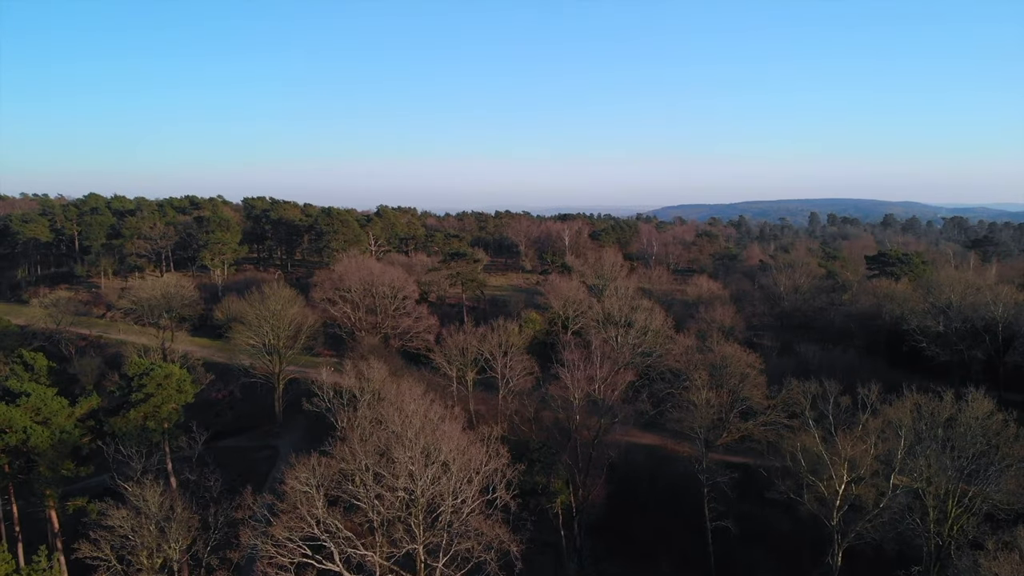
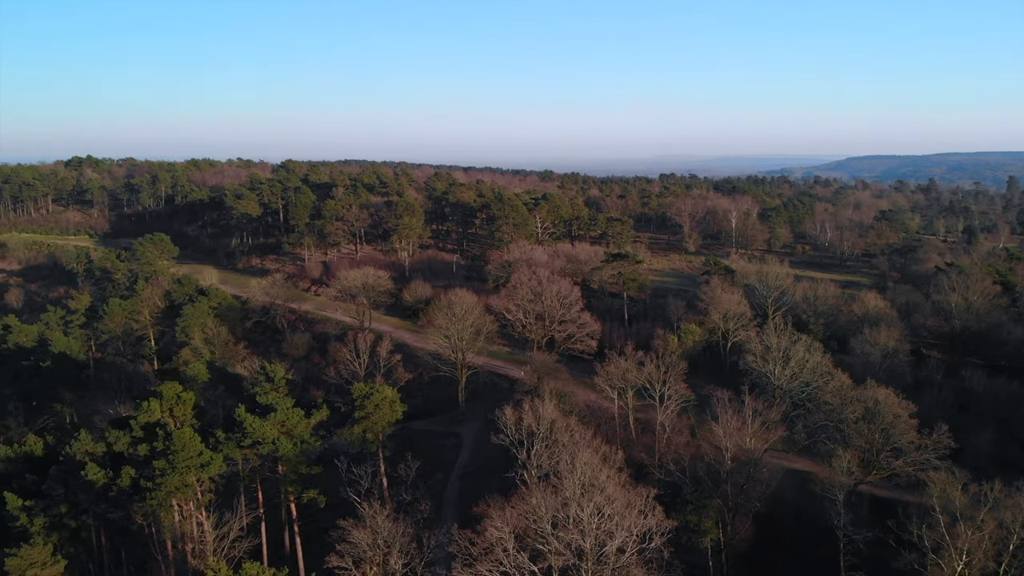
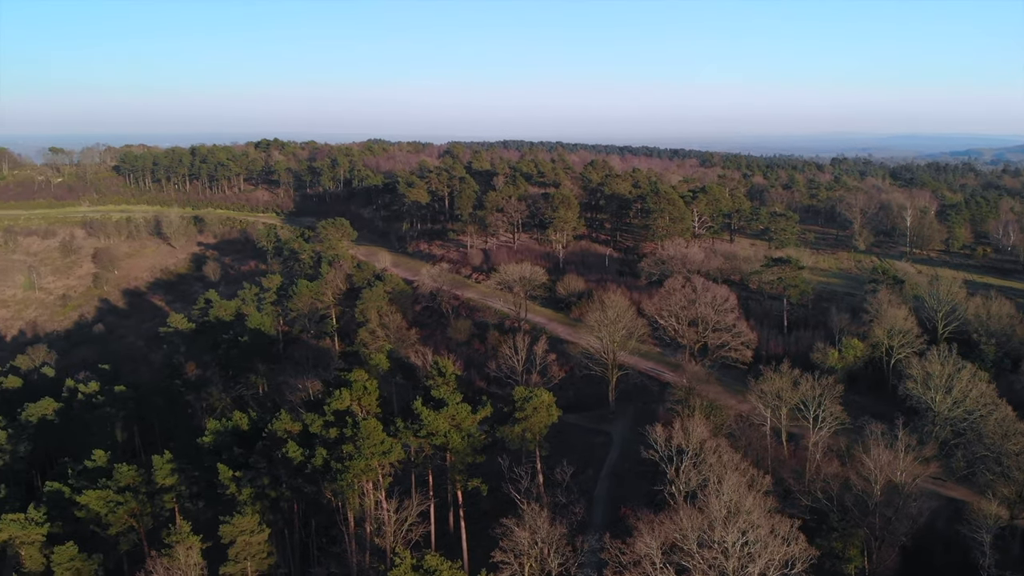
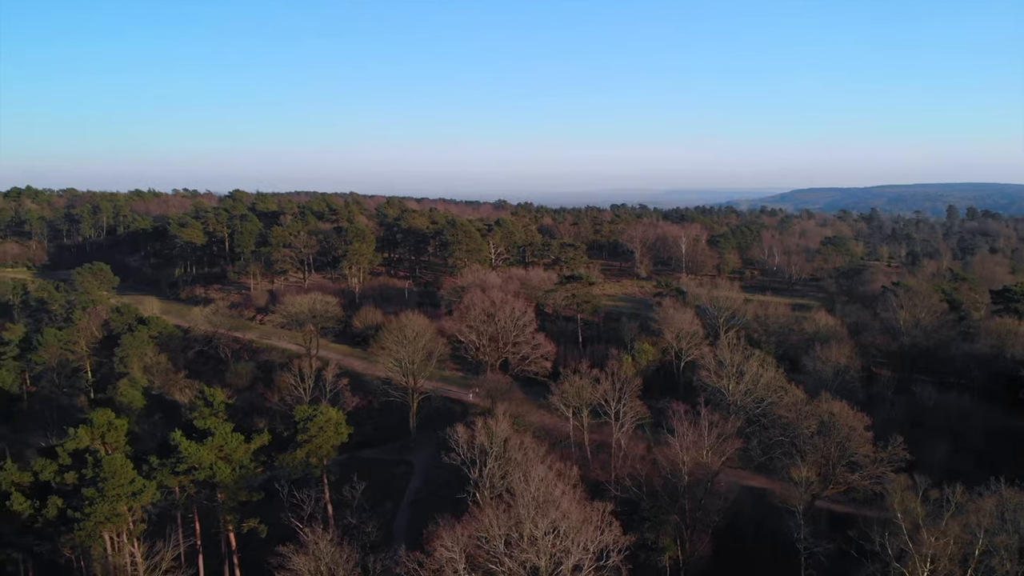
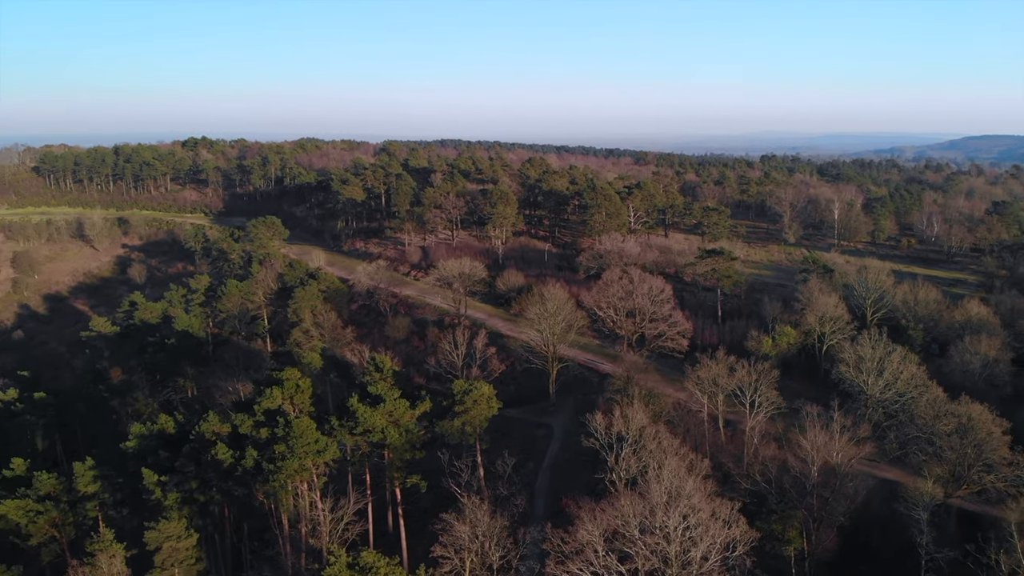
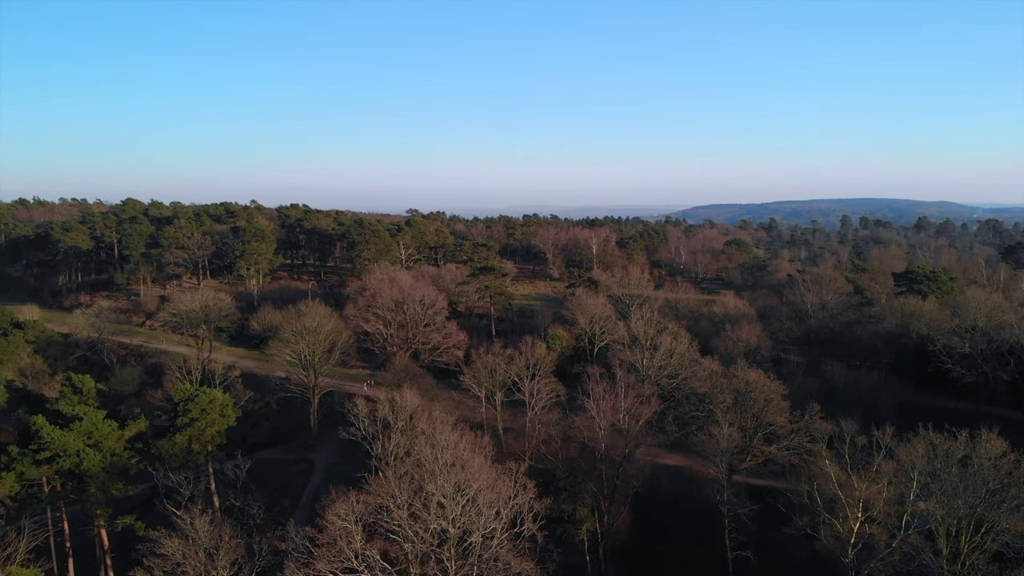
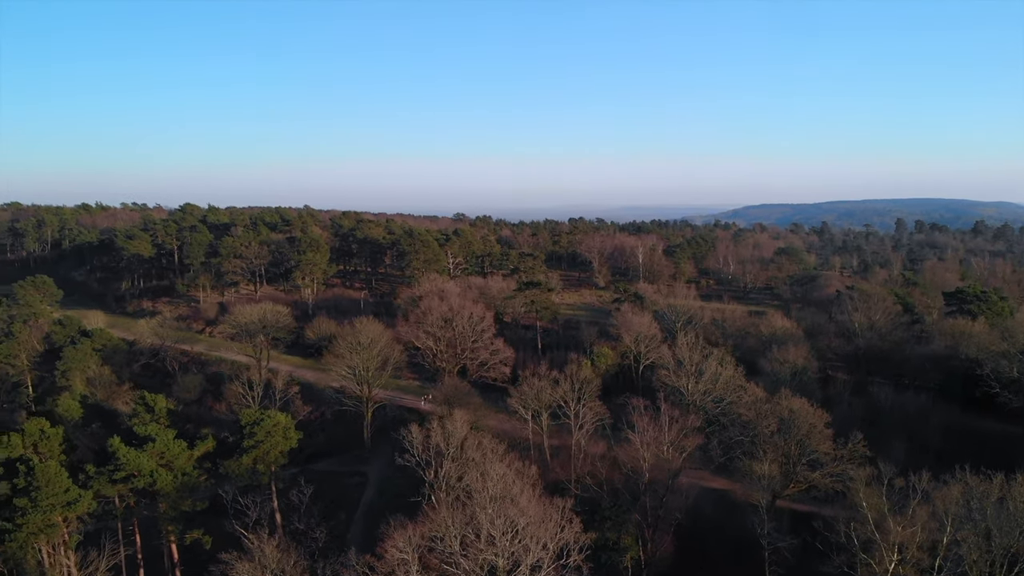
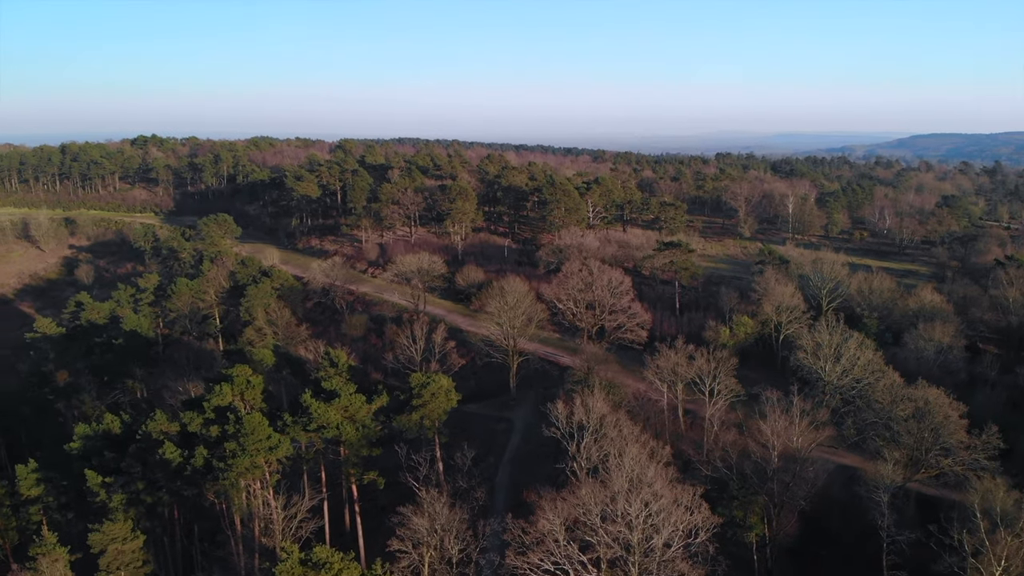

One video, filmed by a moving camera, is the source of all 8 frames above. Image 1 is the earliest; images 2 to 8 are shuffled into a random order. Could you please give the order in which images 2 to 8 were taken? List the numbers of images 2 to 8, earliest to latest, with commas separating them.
6, 7, 4, 2, 8, 5, 3
